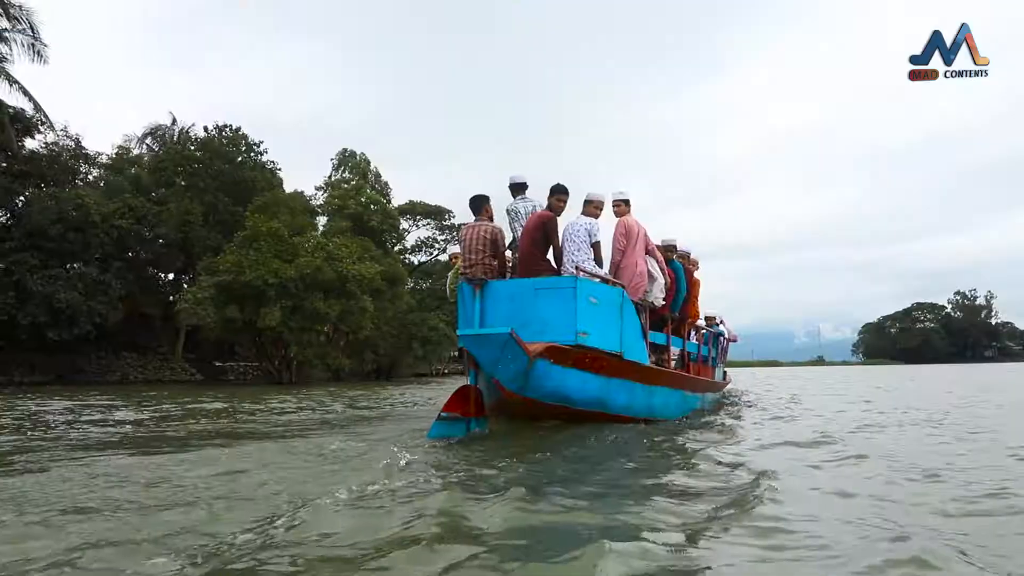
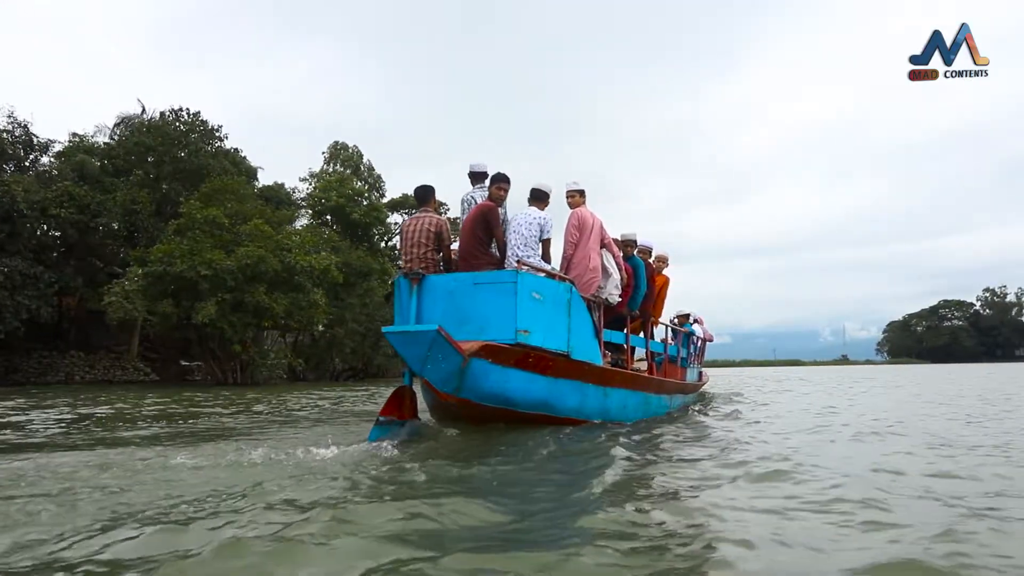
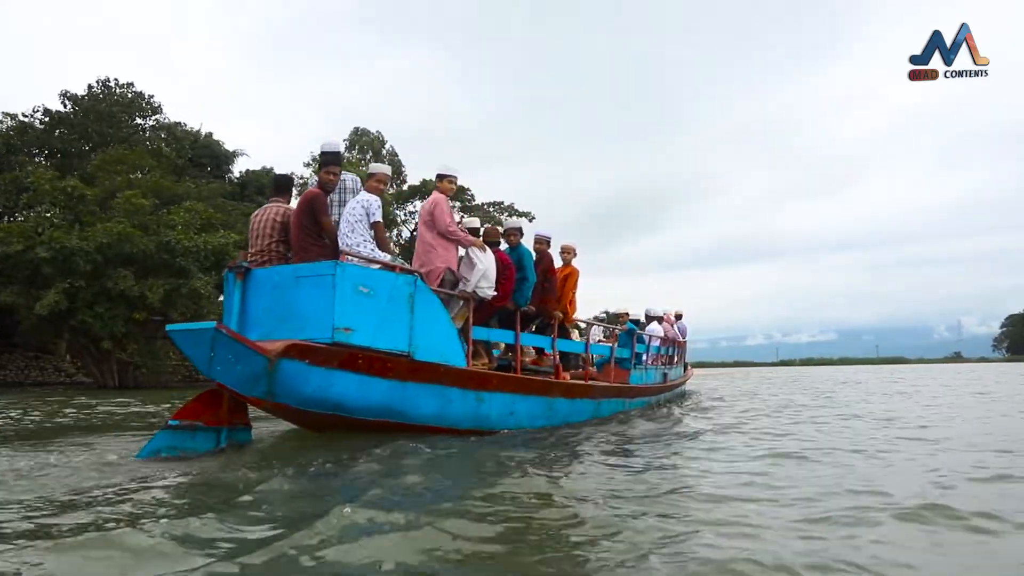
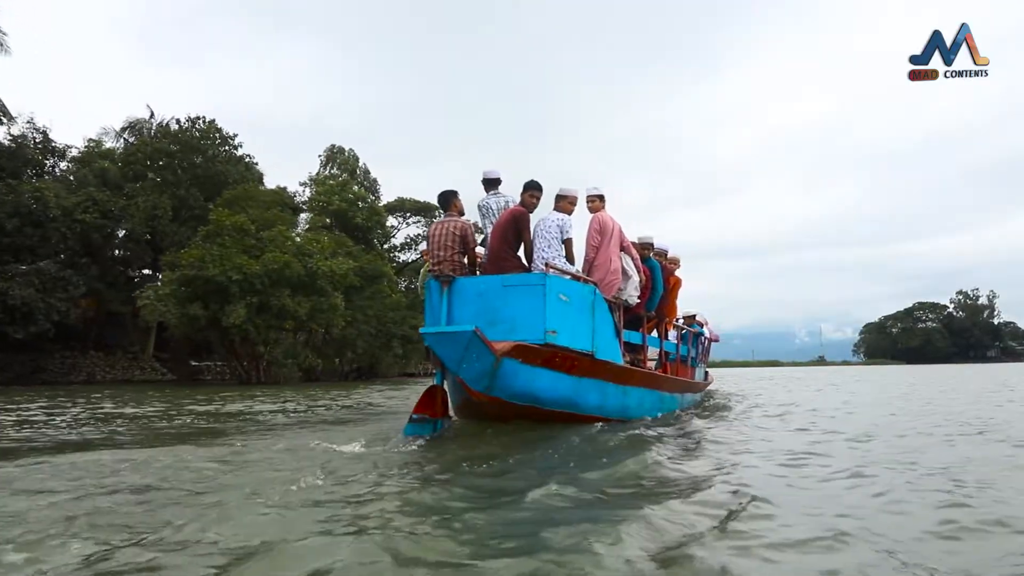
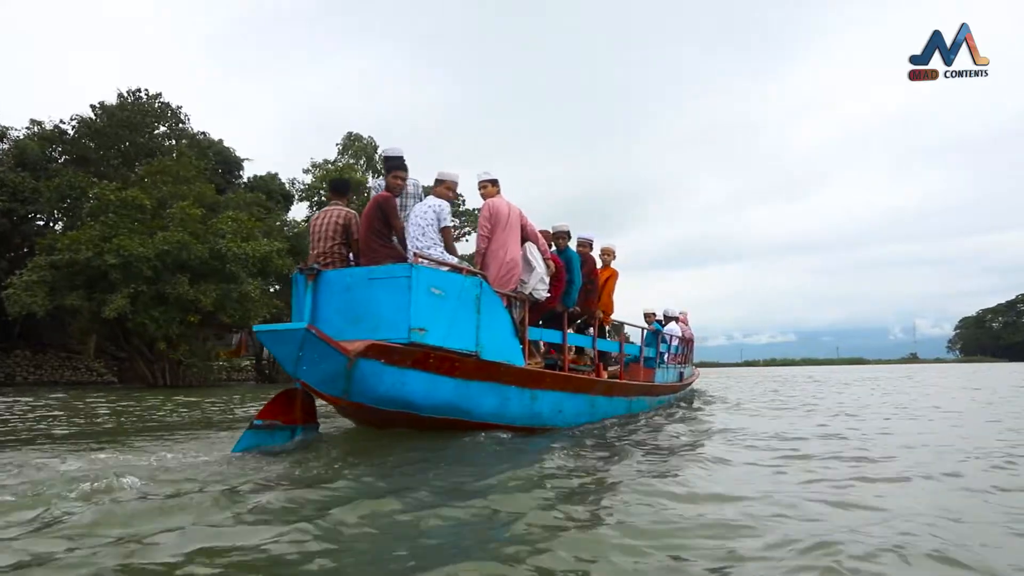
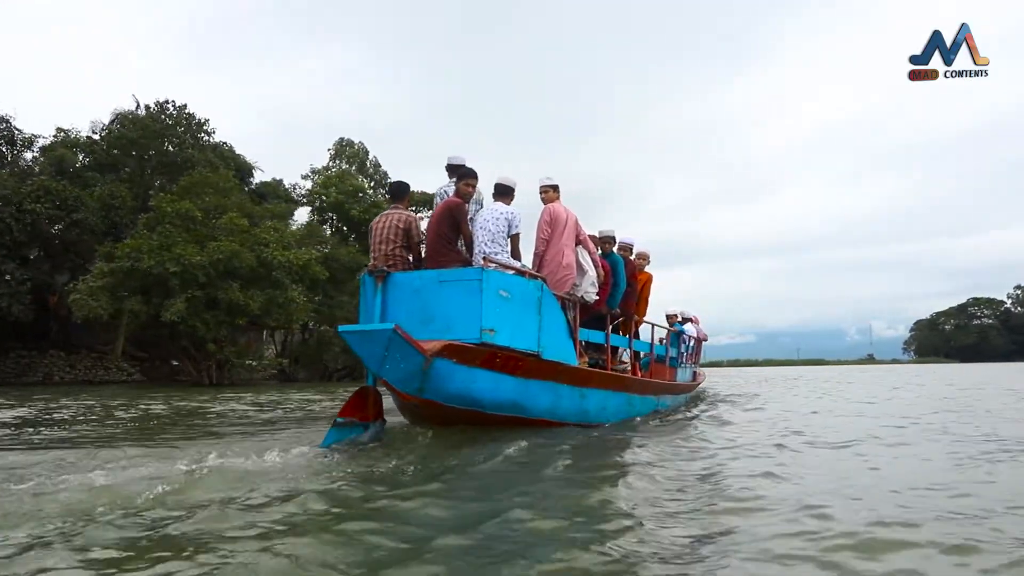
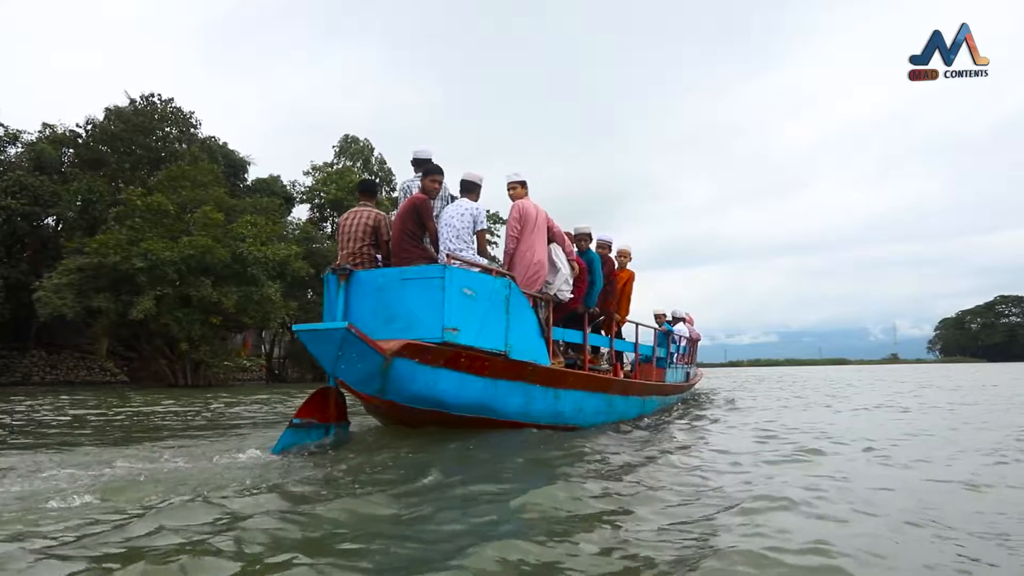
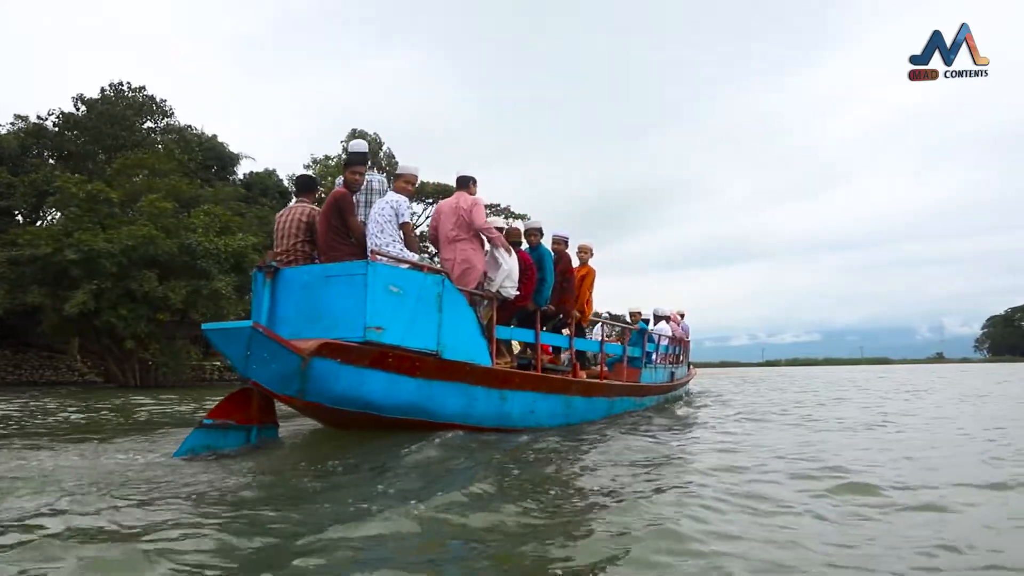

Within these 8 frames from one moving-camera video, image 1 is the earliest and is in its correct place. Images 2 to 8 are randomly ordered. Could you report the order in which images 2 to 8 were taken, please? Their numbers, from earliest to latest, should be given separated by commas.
4, 2, 6, 7, 5, 8, 3
